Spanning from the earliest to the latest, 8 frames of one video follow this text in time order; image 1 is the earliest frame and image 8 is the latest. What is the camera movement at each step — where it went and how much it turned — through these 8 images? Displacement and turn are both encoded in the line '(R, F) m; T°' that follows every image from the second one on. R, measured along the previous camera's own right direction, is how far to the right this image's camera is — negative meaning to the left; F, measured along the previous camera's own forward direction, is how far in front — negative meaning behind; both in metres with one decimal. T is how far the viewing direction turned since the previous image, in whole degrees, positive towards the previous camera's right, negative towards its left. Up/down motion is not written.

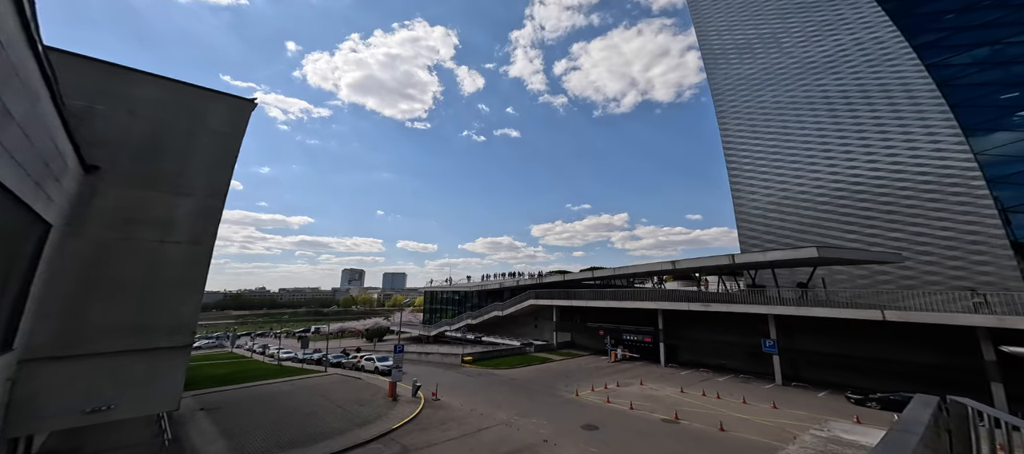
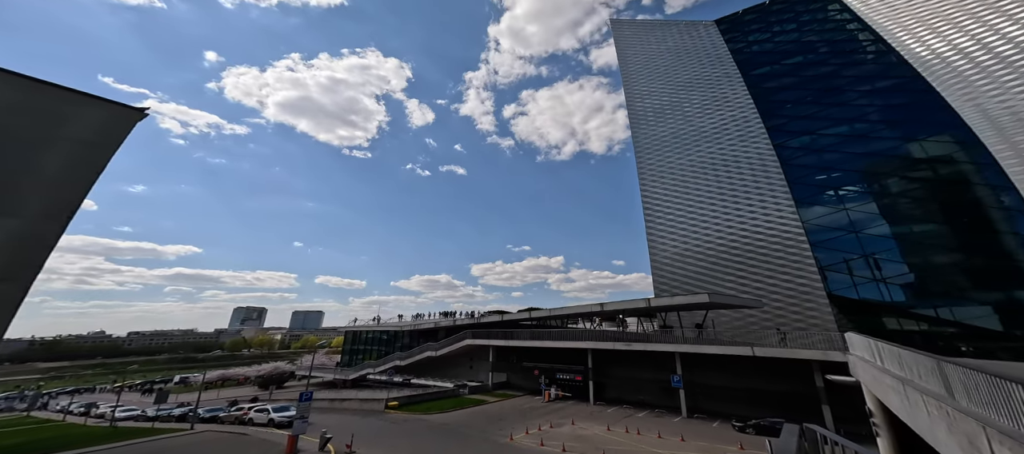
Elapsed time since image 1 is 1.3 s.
(-0.1, -1.2) m; +11°
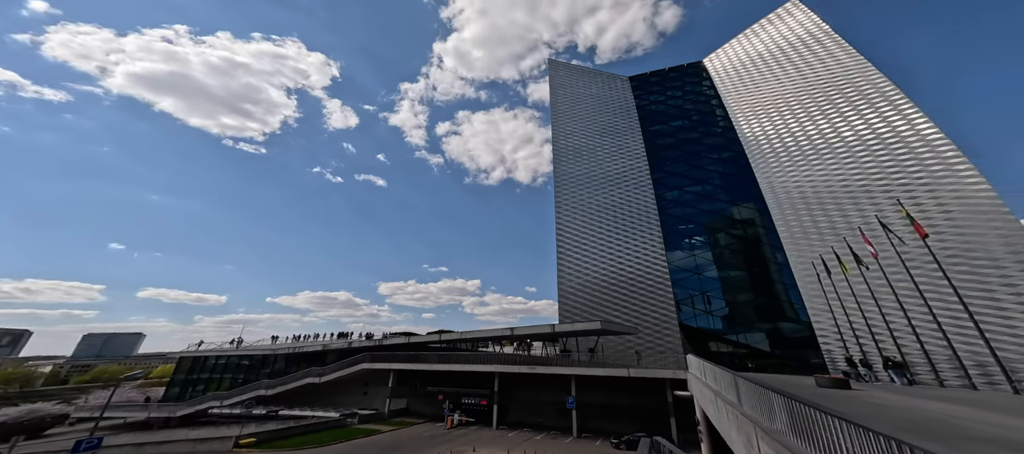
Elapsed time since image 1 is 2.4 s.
(+1.3, -1.0) m; +13°
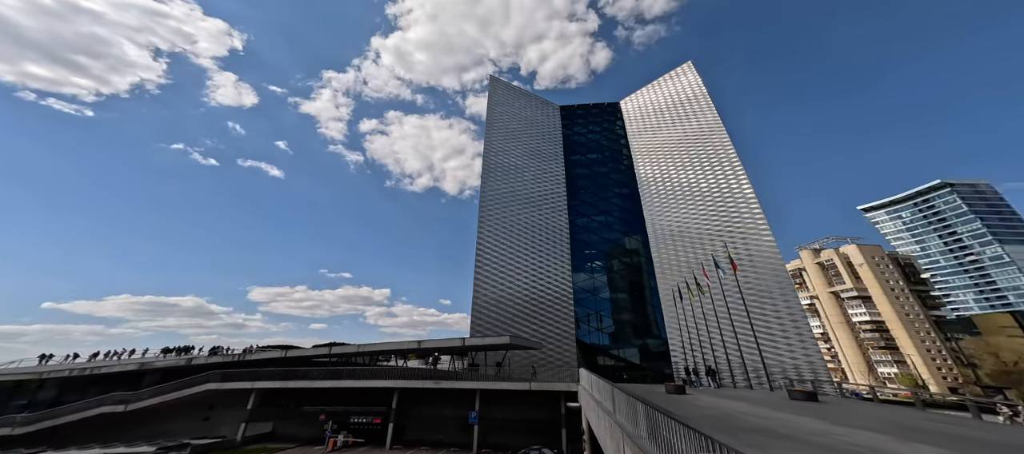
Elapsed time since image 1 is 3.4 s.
(+0.7, -0.4) m; +13°
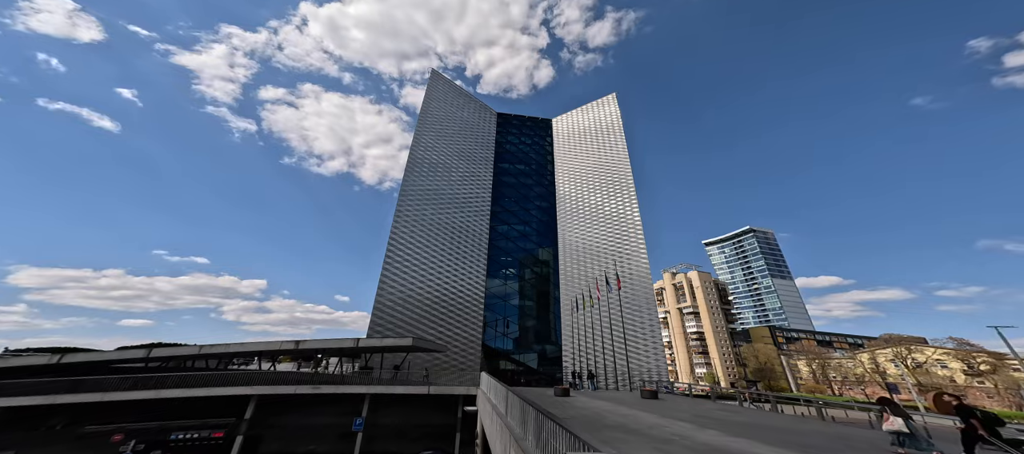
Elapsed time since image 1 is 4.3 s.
(+0.4, -0.2) m; +14°
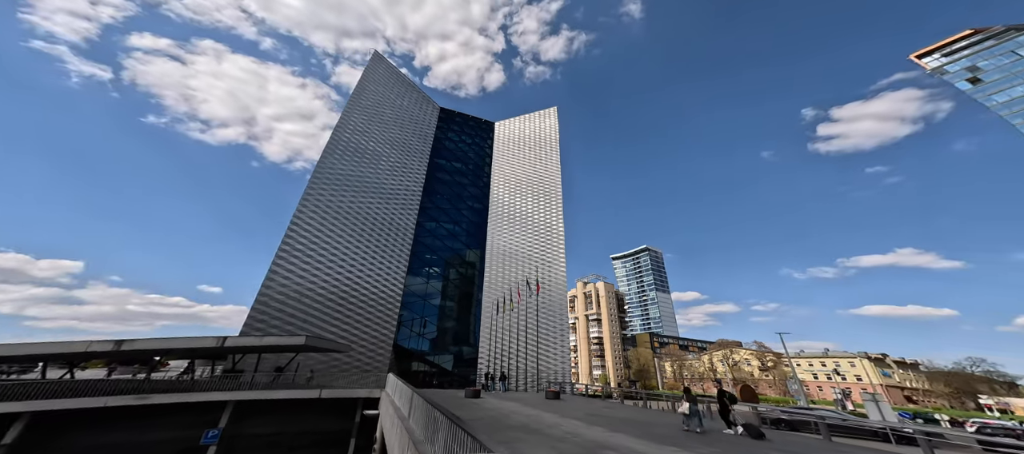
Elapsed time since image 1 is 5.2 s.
(+0.2, 0.0) m; +12°
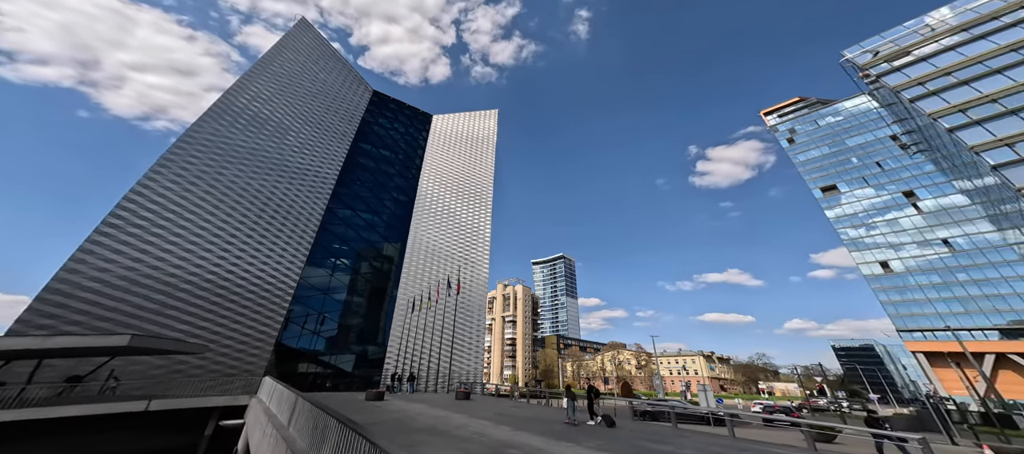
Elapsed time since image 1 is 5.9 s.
(+0.1, 0.0) m; +13°
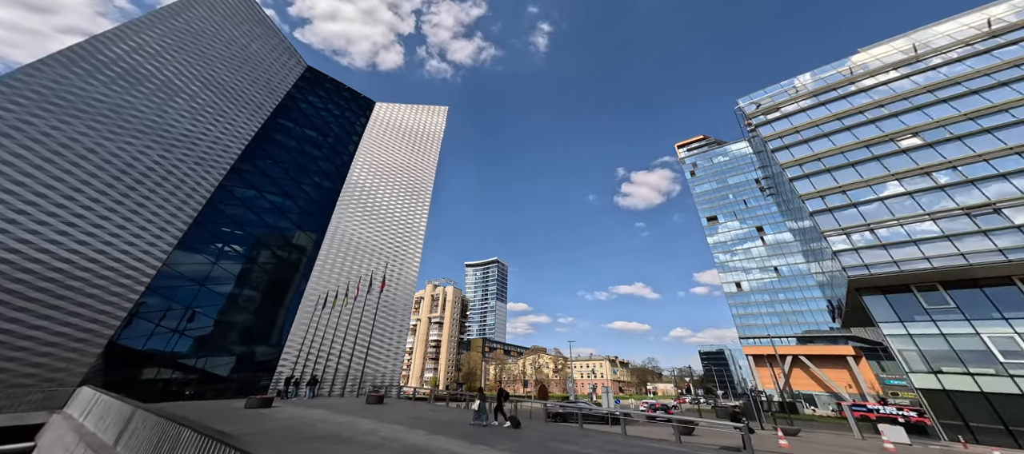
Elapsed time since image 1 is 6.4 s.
(0.0, 0.0) m; +11°
